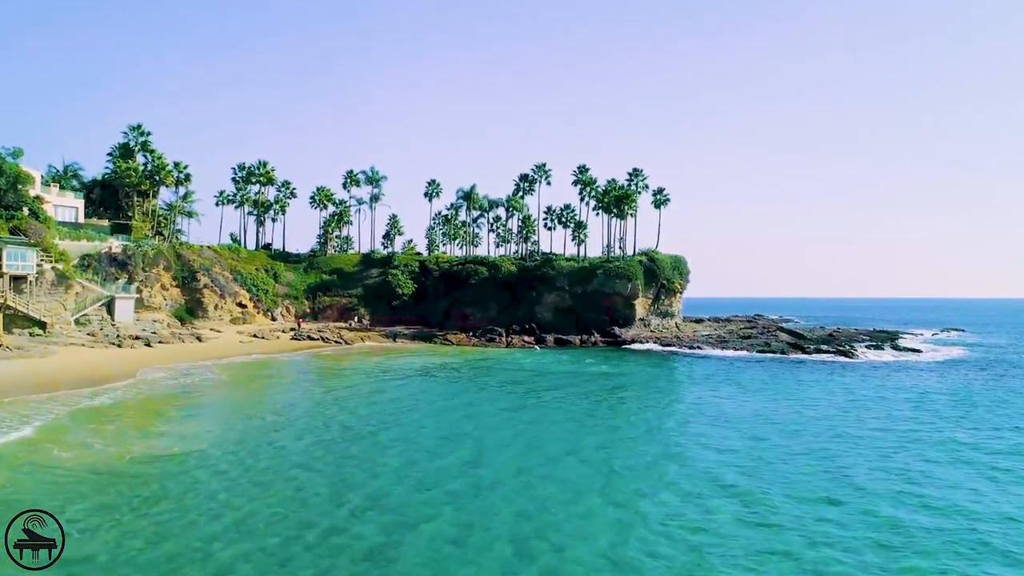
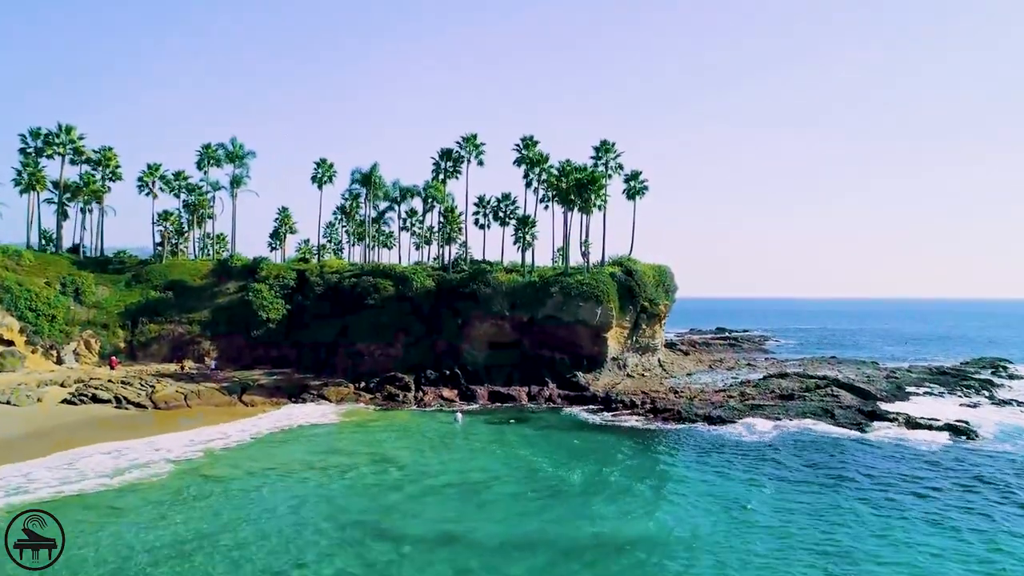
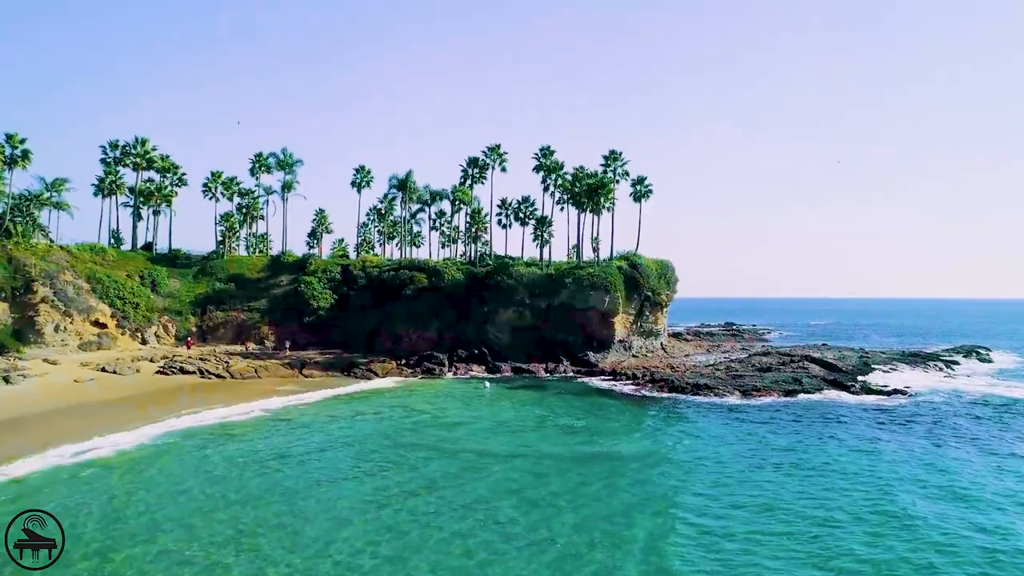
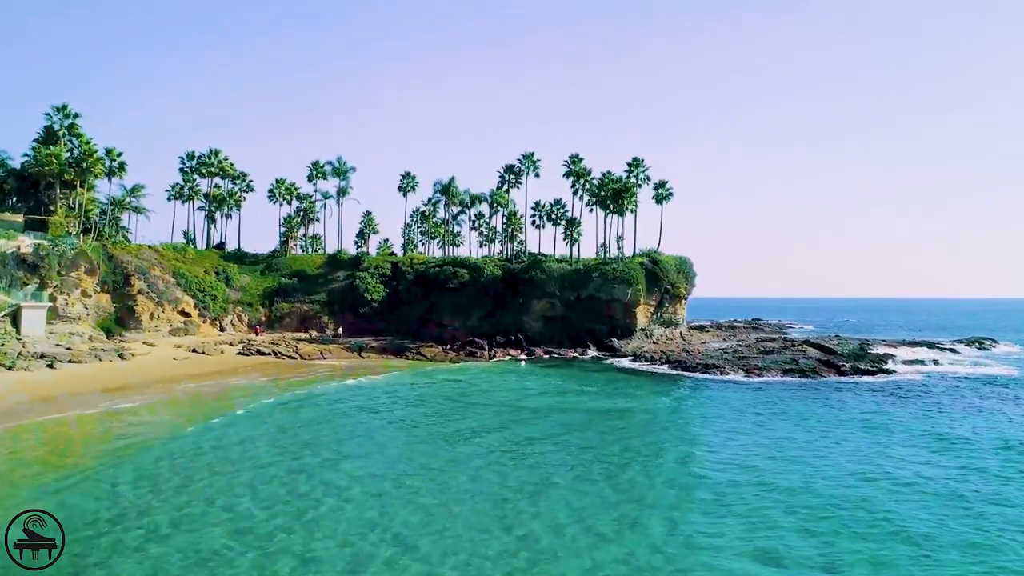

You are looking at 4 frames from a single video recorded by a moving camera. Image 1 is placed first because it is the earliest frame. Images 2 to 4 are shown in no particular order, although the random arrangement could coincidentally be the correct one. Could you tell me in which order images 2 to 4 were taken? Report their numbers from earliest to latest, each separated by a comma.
4, 3, 2
